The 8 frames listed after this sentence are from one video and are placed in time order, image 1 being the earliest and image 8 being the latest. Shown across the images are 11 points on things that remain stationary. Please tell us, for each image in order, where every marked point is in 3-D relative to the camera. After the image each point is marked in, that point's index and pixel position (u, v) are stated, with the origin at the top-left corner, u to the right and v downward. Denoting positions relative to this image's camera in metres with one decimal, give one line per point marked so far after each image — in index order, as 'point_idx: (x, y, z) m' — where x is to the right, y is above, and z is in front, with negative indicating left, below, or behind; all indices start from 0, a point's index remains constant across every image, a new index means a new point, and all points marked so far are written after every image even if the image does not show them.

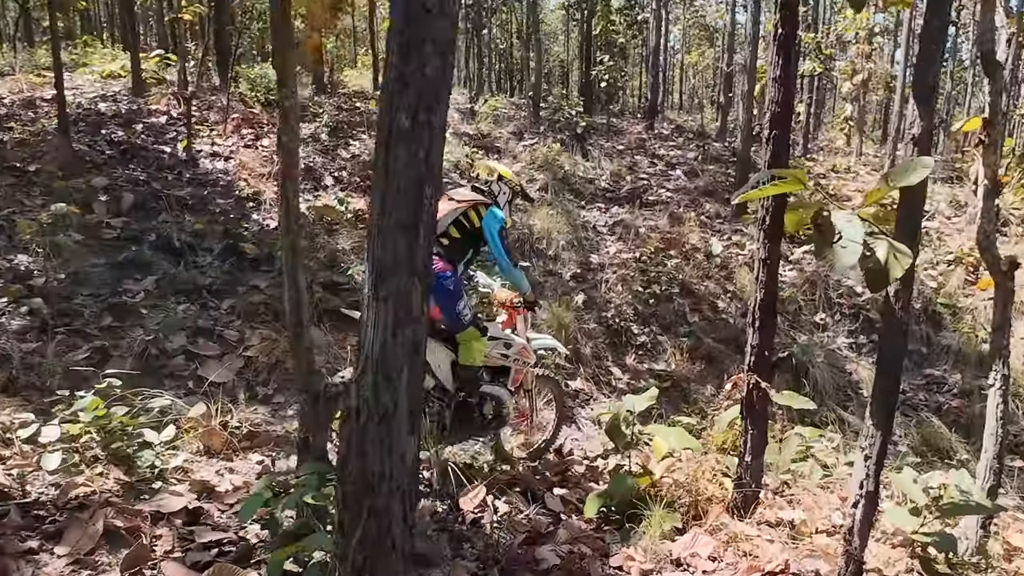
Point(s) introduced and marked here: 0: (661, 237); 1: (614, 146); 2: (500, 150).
0: (+1.8, +0.6, +8.7) m
1: (+1.7, +2.4, +12.3) m
2: (-0.2, +2.0, +10.6) m
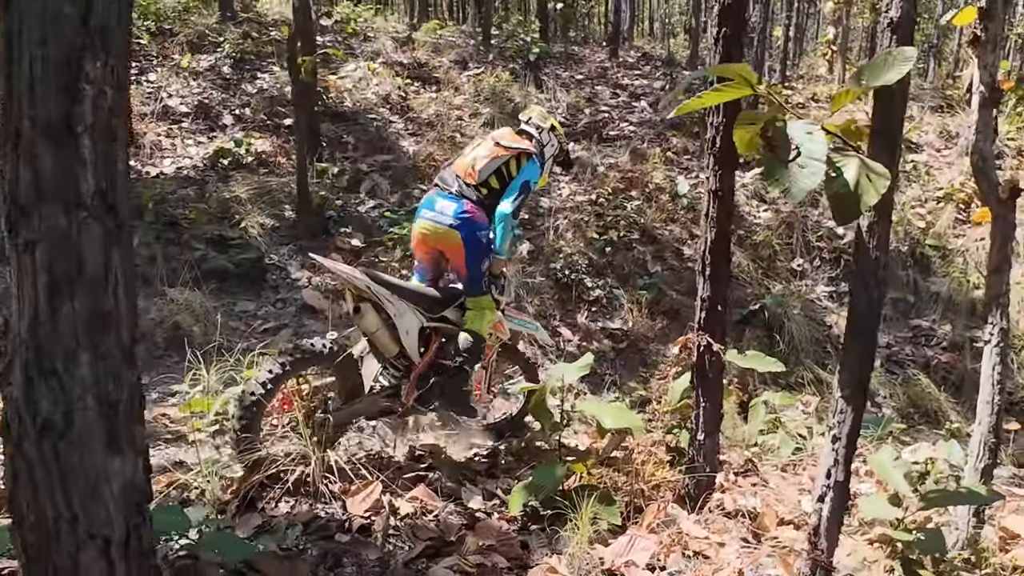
0: (+1.2, +1.2, +7.7) m
1: (+0.9, +3.2, +11.2) m
2: (-0.9, +2.7, +9.5) m
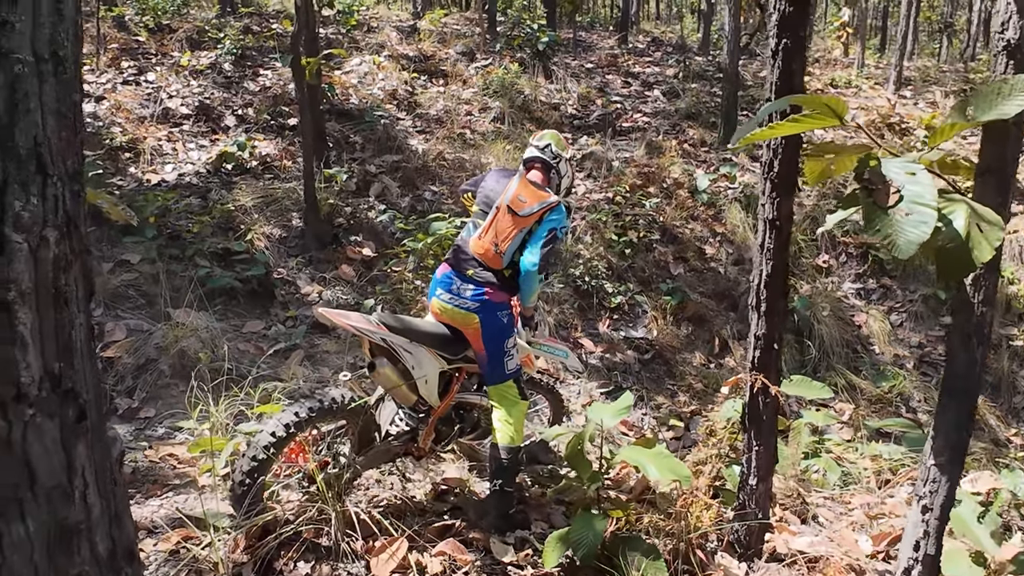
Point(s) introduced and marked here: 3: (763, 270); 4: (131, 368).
0: (+1.3, +1.1, +7.4) m
1: (+1.1, +3.3, +10.9) m
2: (-0.7, +2.6, +9.2) m
3: (+0.9, +0.1, +2.7) m
4: (-2.1, -0.5, +4.1) m
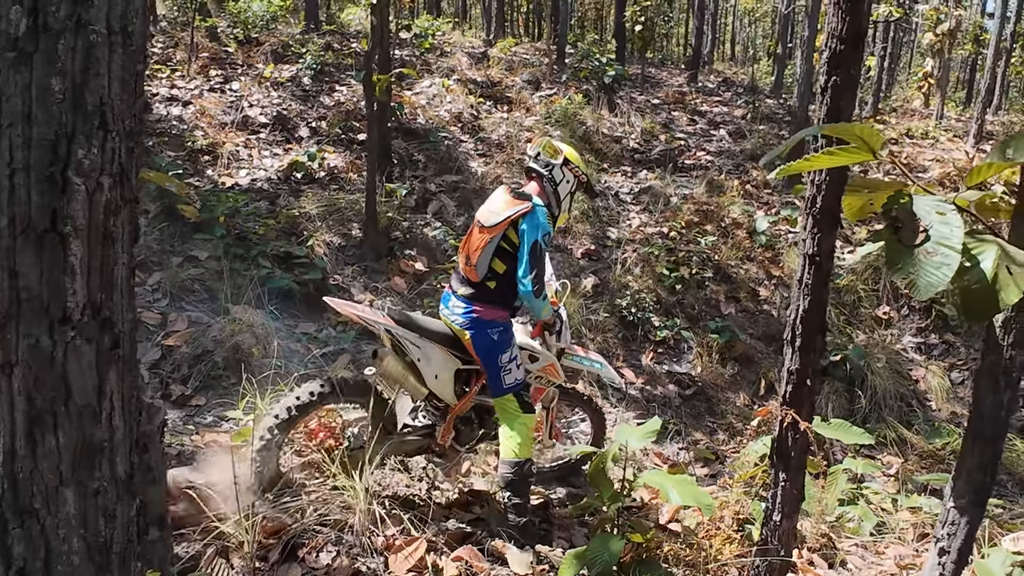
0: (+1.9, +0.8, +7.4) m
1: (+2.1, +2.8, +10.9) m
2: (+0.1, +2.3, +9.4) m
3: (+1.1, -0.1, +2.7) m
4: (-1.9, -0.4, +4.3) m
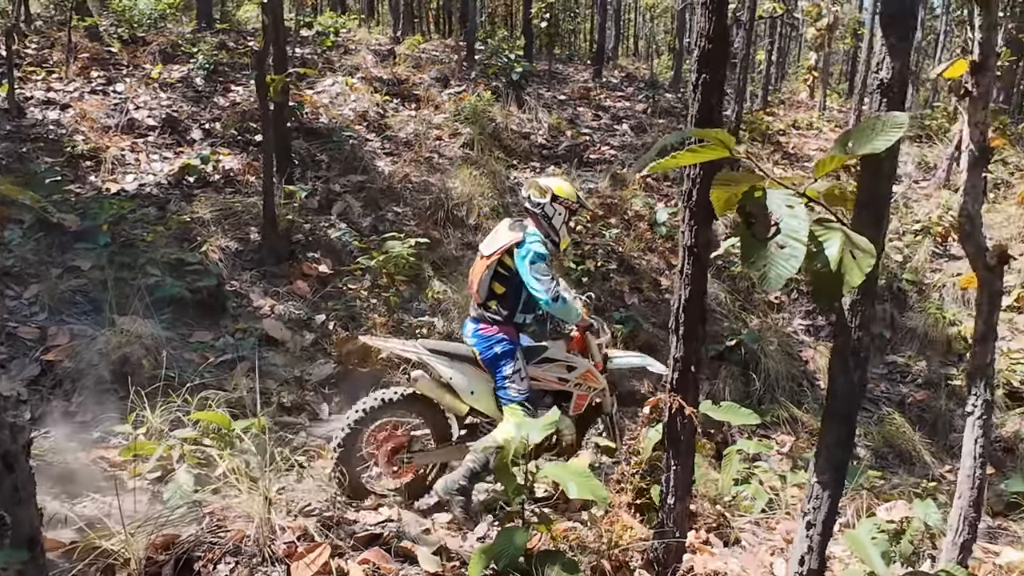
0: (+0.9, +0.9, +7.6) m
1: (+0.6, +2.9, +11.1) m
2: (-1.1, +2.4, +9.3) m
3: (+0.6, 0.0, +2.8) m
4: (-2.5, -0.5, +4.1) m
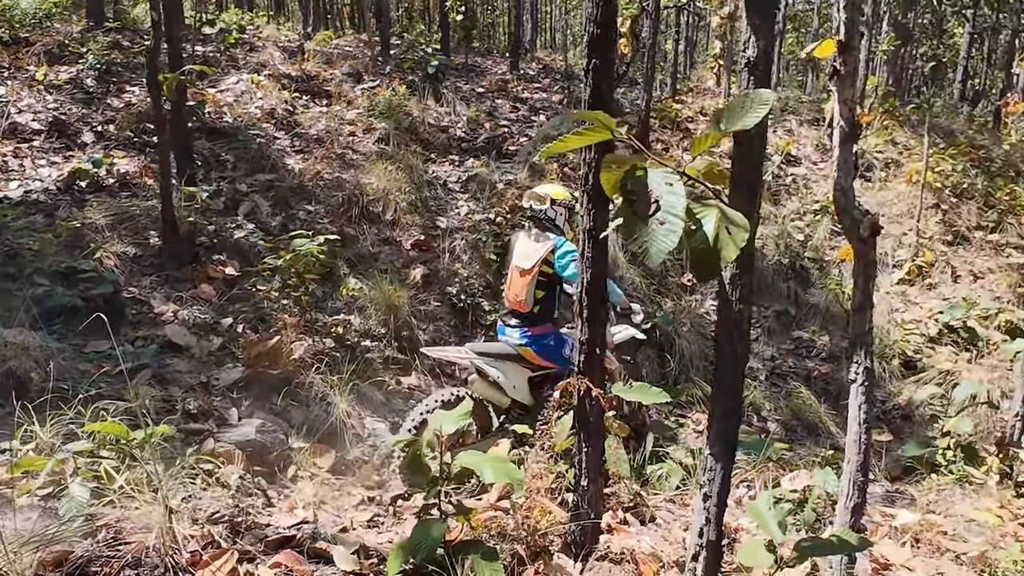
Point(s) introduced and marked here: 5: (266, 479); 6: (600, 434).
0: (+0.1, +1.0, +7.6) m
1: (-0.6, +3.0, +11.1) m
2: (-2.2, +2.4, +9.1) m
3: (+0.3, 0.0, +2.8) m
4: (-2.9, -0.5, +3.9) m
5: (-1.2, -0.9, +3.6) m
6: (+0.4, -0.6, +3.0) m
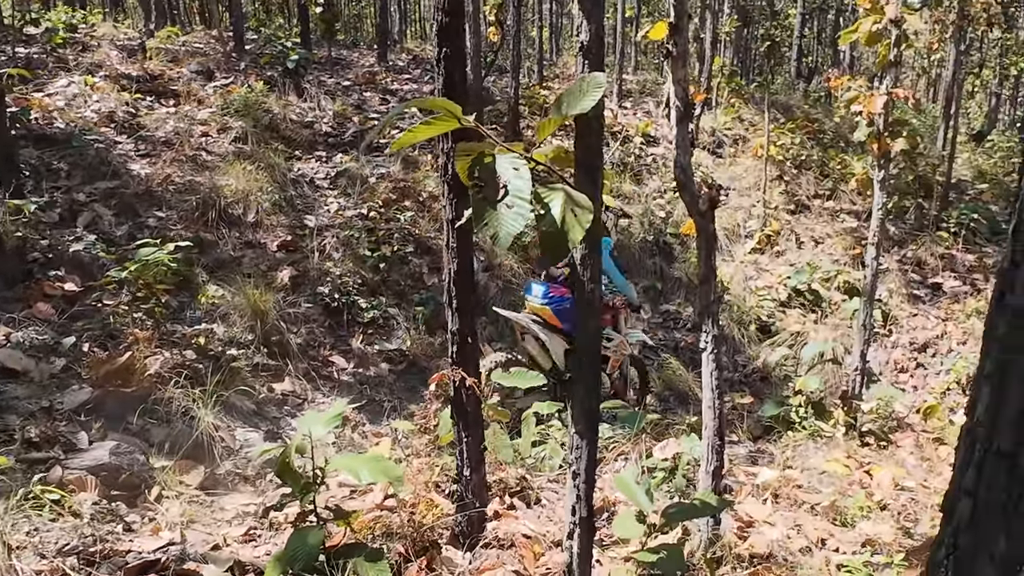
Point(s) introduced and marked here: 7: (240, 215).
0: (-1.2, +1.0, +7.5) m
1: (-2.6, +3.0, +10.8) m
2: (-3.8, +2.3, +8.6) m
3: (-0.2, +0.1, +2.8) m
4: (-3.5, -0.7, +3.4) m
5: (-1.8, -1.0, +3.4) m
6: (-0.1, -0.6, +3.0) m
7: (-2.3, +0.6, +6.2) m
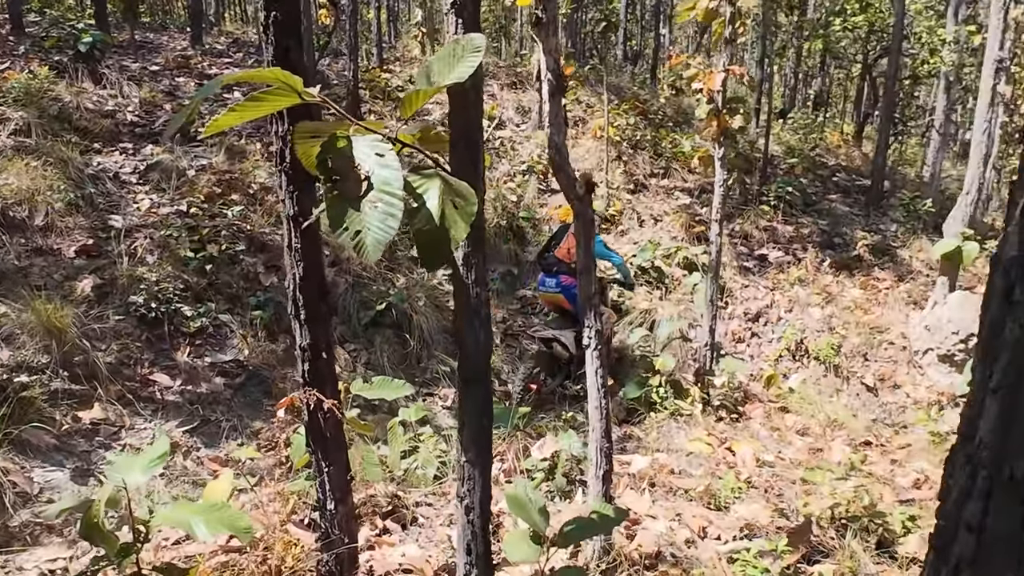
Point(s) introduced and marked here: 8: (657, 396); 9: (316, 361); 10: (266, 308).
0: (-2.7, +1.0, +6.7) m
1: (-4.9, +2.9, +9.6) m
2: (-5.6, +2.1, +7.3) m
3: (-0.7, 0.0, +2.4) m
4: (-4.0, -1.0, +2.3) m
5: (-2.3, -1.1, +2.7) m
6: (-0.6, -0.6, +2.7) m
7: (-3.4, +0.5, +5.2) m
8: (+1.0, -0.7, +5.1) m
9: (-0.7, -0.2, +2.5) m
10: (-2.0, -0.2, +6.0) m
